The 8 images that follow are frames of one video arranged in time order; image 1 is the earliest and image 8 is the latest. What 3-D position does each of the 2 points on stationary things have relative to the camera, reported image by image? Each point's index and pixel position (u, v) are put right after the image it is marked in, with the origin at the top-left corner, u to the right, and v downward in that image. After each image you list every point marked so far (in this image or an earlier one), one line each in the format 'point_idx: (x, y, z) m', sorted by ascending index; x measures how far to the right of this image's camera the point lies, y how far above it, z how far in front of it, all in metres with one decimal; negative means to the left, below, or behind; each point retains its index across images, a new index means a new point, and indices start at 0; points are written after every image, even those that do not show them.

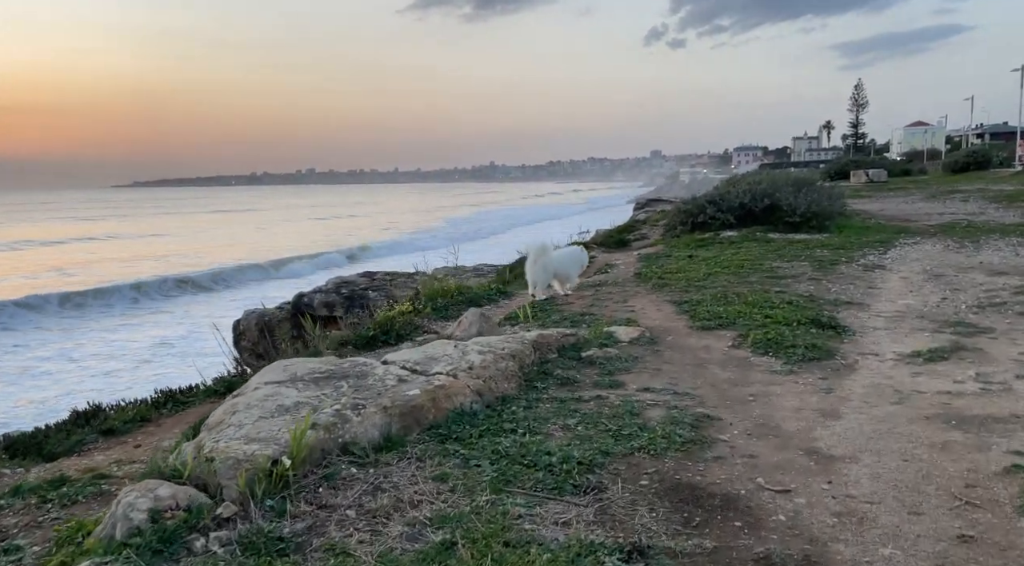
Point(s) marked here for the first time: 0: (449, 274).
0: (-1.5, +0.2, +17.8) m
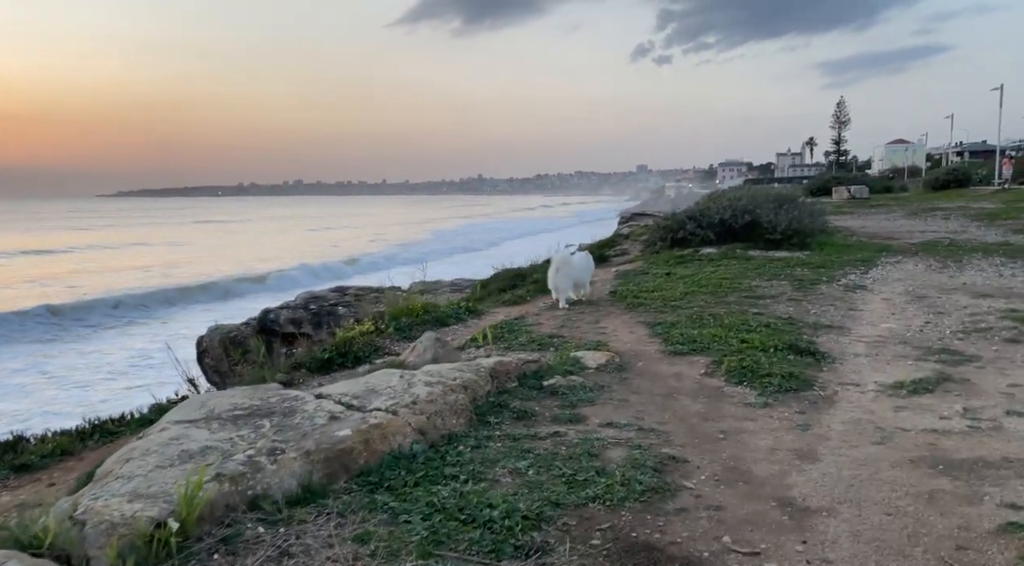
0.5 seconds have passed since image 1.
0: (-2.0, -0.2, +17.3) m
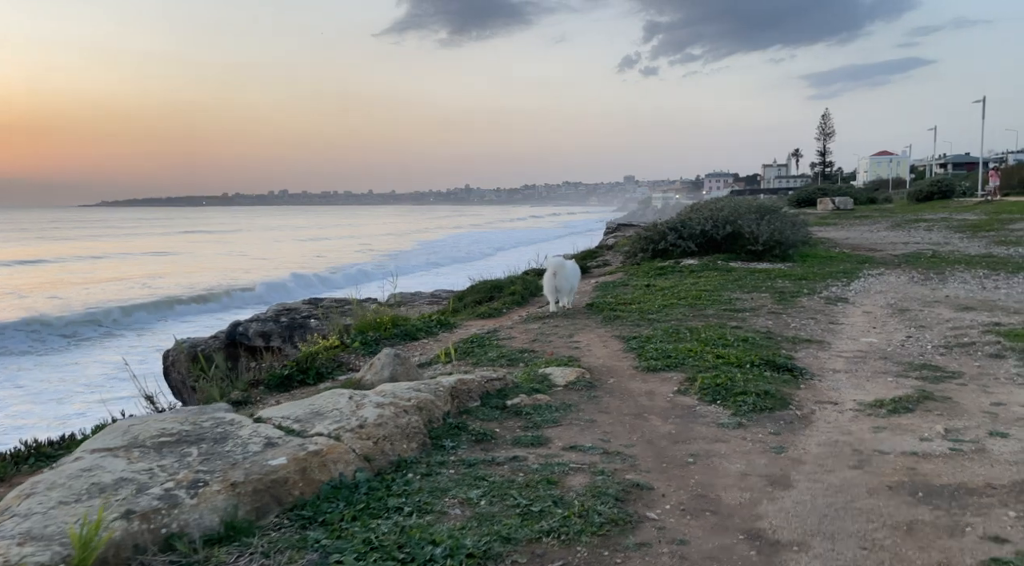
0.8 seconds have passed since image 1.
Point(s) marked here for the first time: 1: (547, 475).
0: (-2.5, -0.5, +17.0) m
1: (+0.2, -1.2, +4.5) m
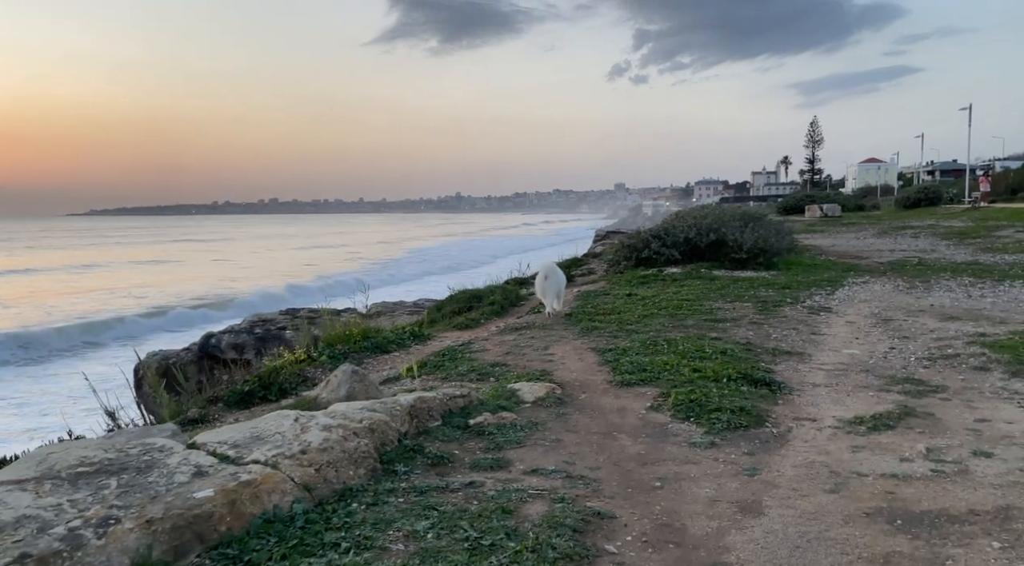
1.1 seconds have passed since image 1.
0: (-2.9, -0.7, +16.7) m
1: (-0.1, -1.2, +4.2) m
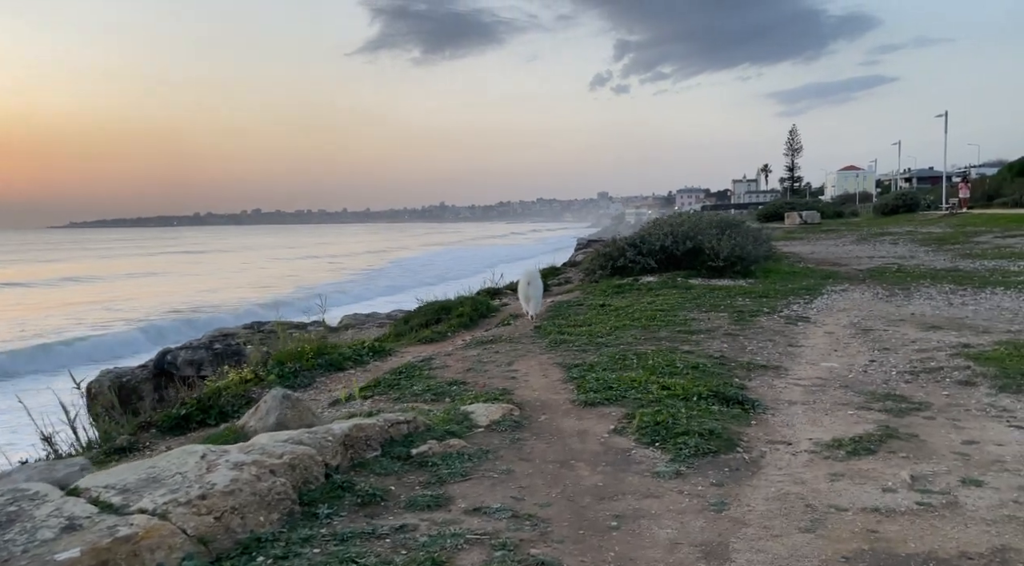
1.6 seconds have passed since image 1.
0: (-3.5, -1.0, +16.1) m
1: (-0.4, -1.3, +3.7) m
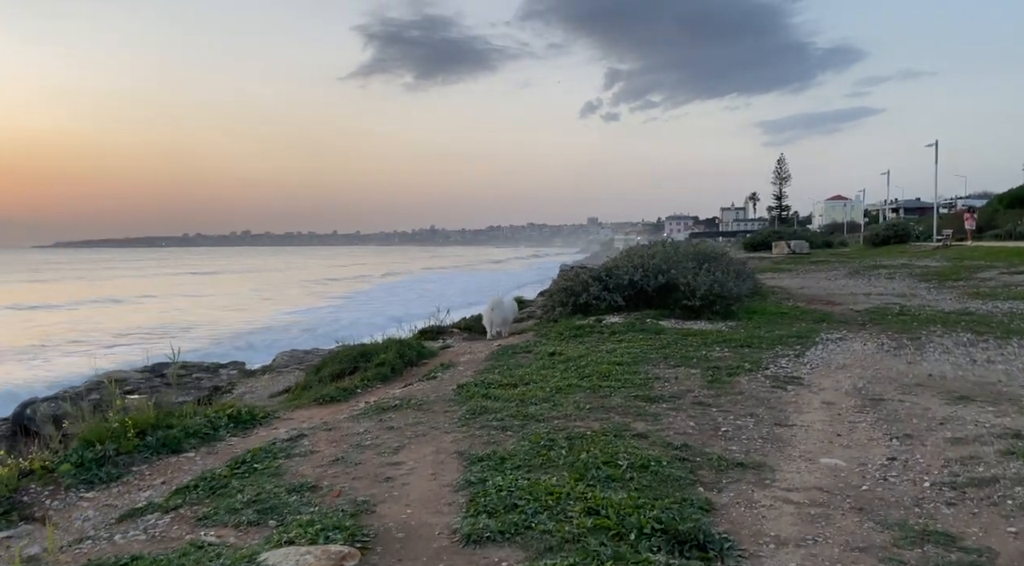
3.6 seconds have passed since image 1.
0: (-4.5, -1.6, +13.8) m
1: (-1.2, -1.6, +1.4) m
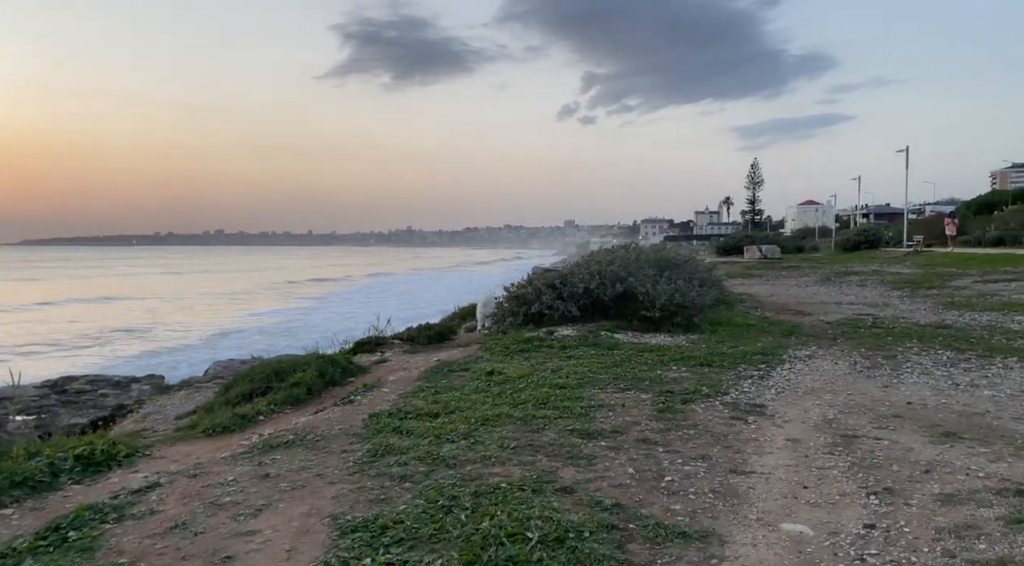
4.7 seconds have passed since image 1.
0: (-5.5, -1.7, +12.4) m
1: (-1.8, -1.7, +0.2) m
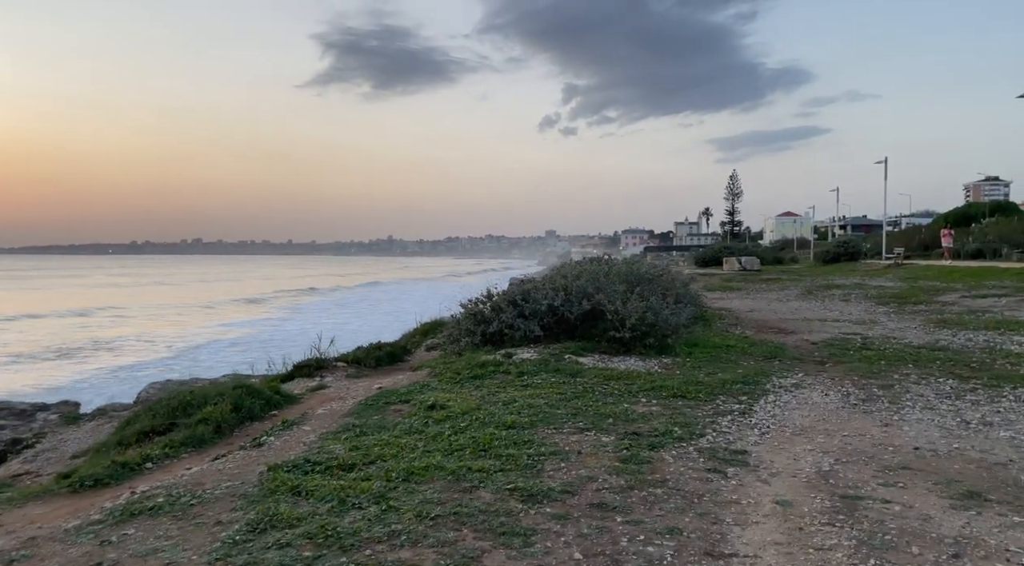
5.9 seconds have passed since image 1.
0: (-6.2, -2.0, +11.0) m
1: (-2.2, -1.8, -1.2) m
